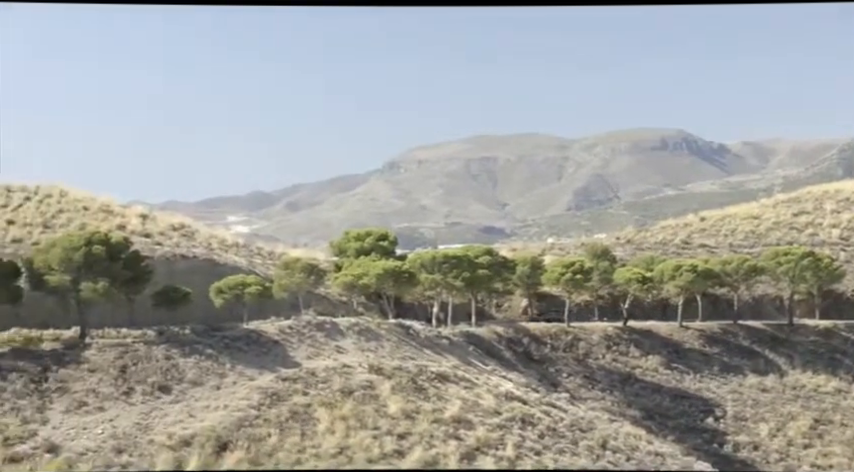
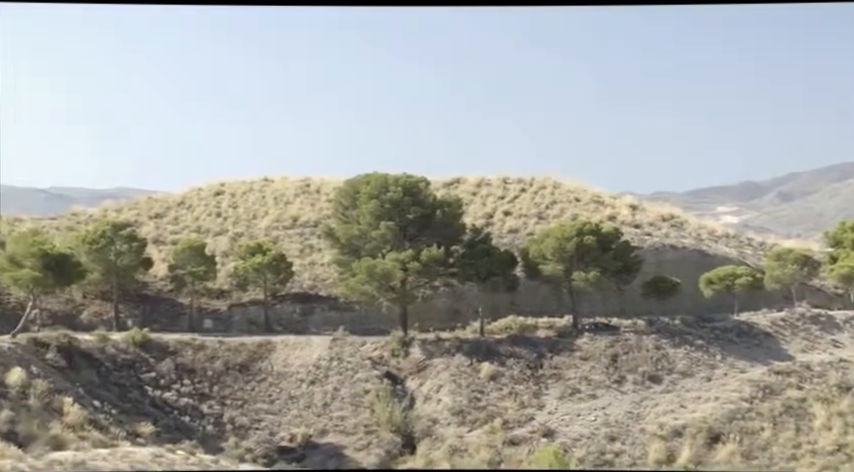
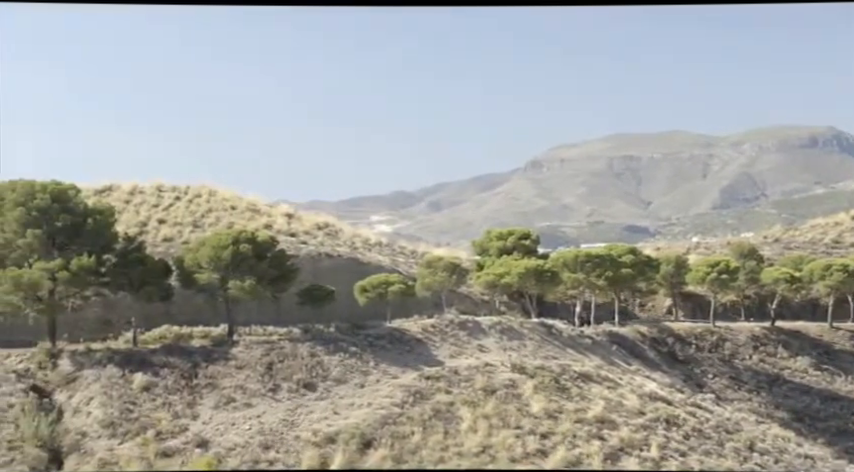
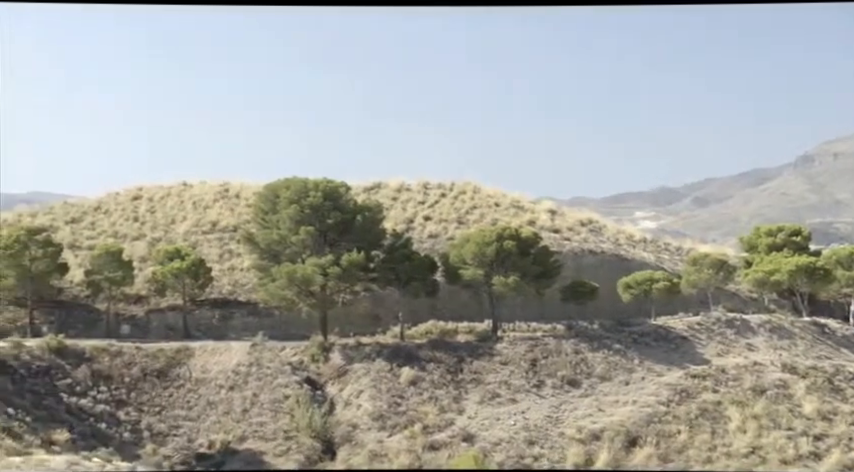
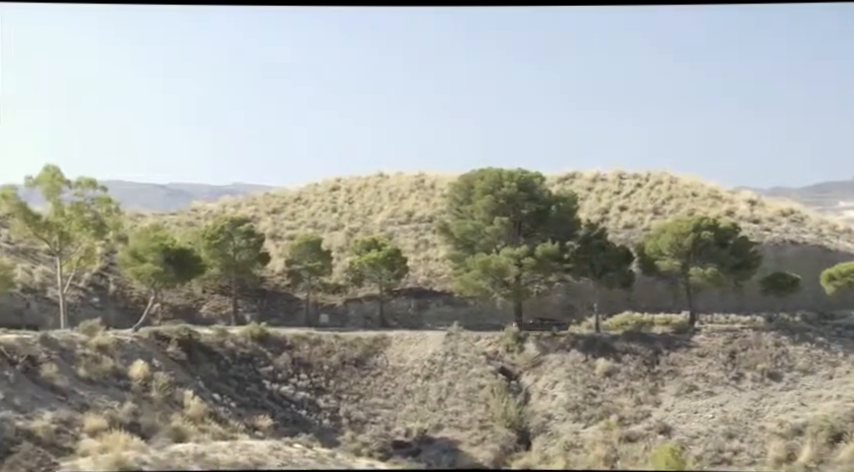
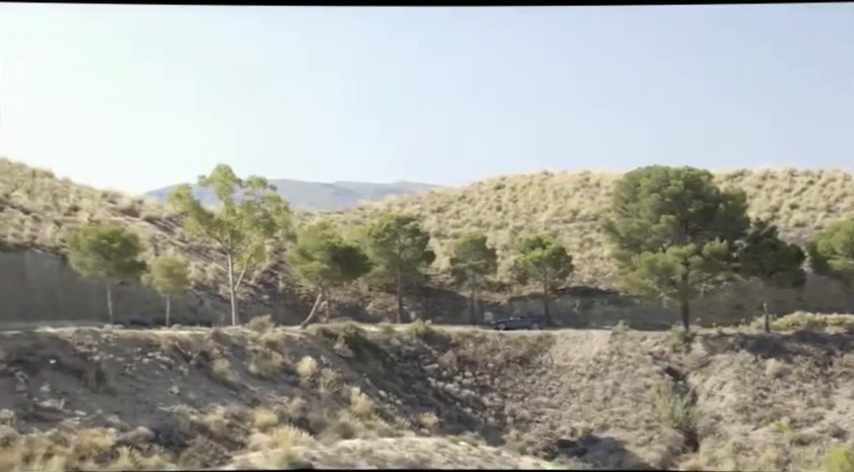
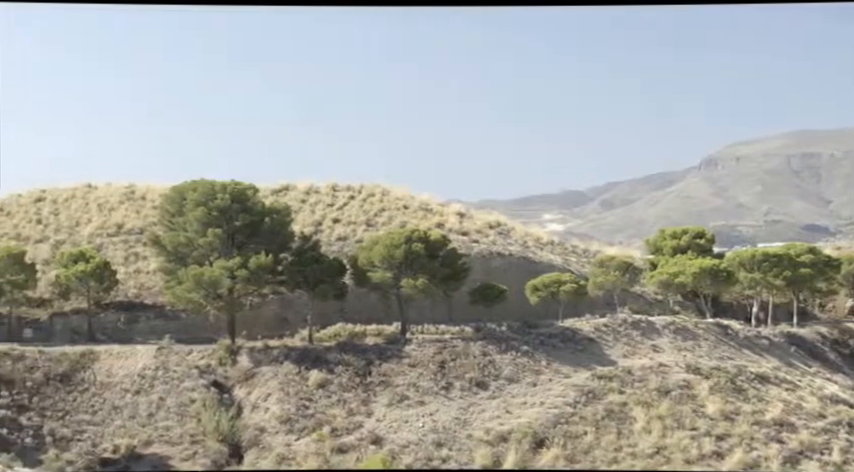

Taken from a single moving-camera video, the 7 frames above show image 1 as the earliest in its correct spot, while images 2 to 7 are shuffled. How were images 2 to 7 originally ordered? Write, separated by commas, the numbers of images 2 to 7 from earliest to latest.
3, 7, 4, 2, 5, 6
